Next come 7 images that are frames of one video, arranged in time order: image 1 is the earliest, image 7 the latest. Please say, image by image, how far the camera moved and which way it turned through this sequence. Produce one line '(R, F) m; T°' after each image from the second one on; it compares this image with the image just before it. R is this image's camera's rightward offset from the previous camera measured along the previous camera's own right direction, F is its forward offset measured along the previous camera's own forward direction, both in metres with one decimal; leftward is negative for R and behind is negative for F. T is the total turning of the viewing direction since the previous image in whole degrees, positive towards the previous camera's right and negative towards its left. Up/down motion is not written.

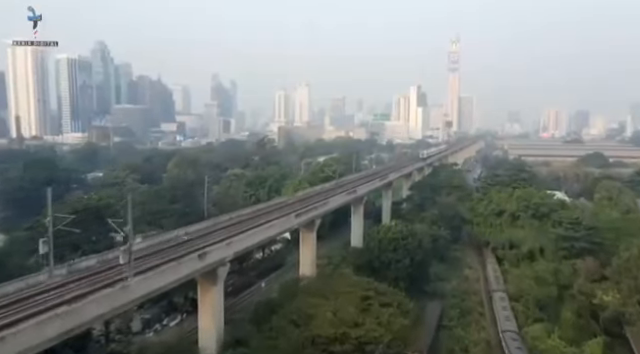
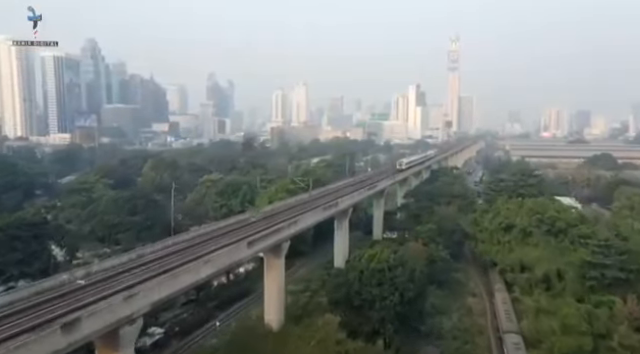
(+1.4, +5.4) m; 0°
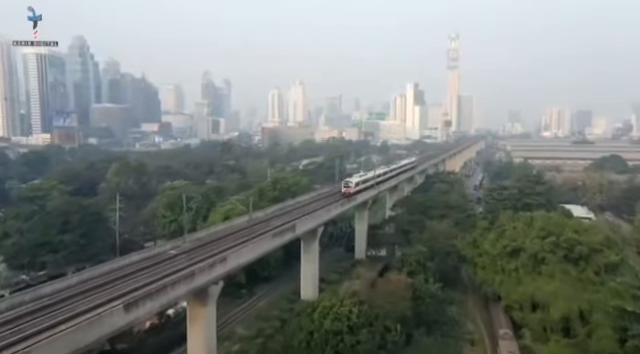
(+2.0, +6.0) m; 0°
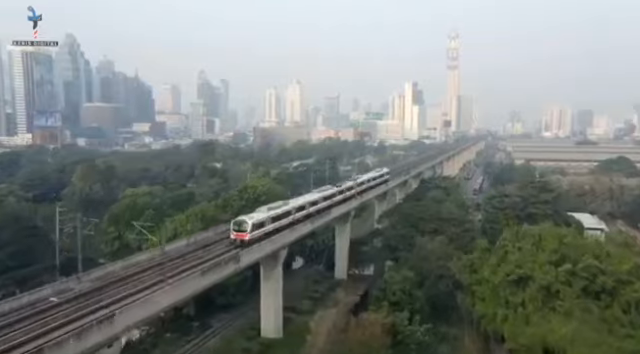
(+1.6, +4.7) m; 0°
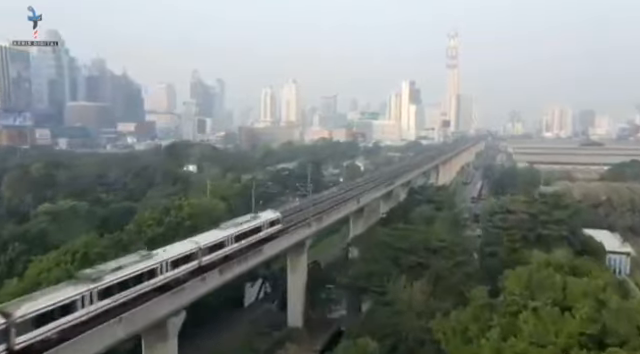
(+2.5, +7.3) m; 0°
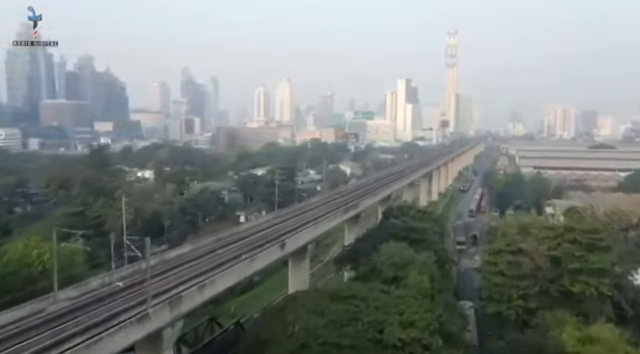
(+3.4, +10.1) m; 0°
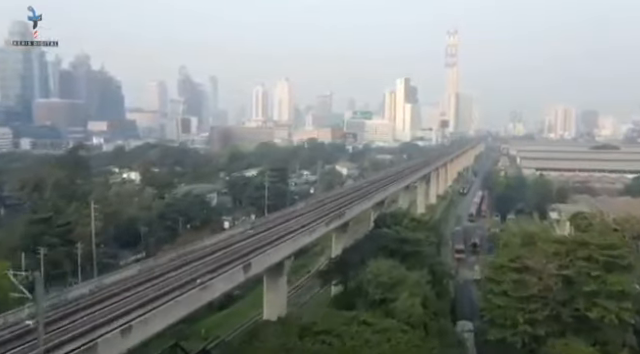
(+0.8, +2.7) m; 0°
